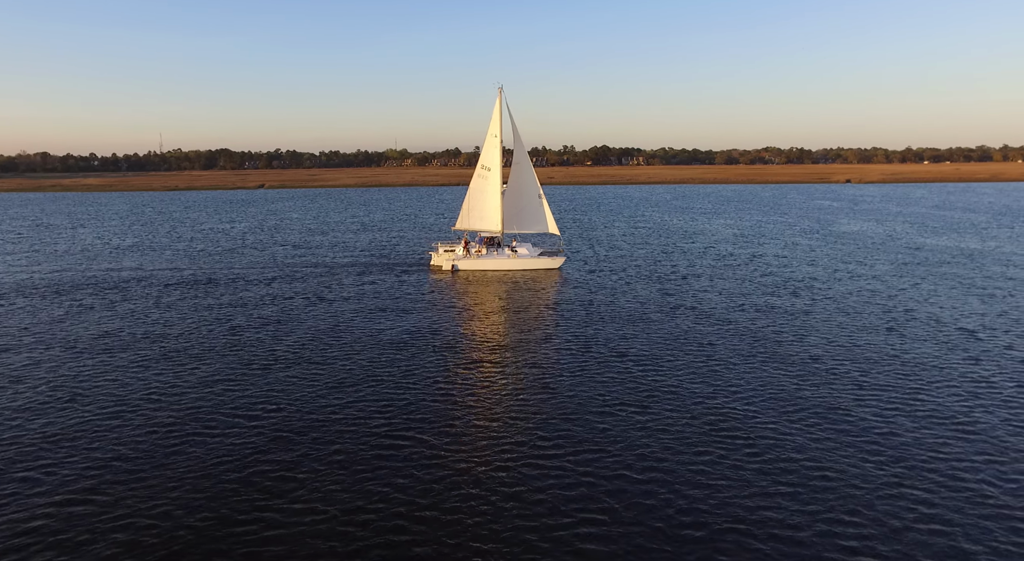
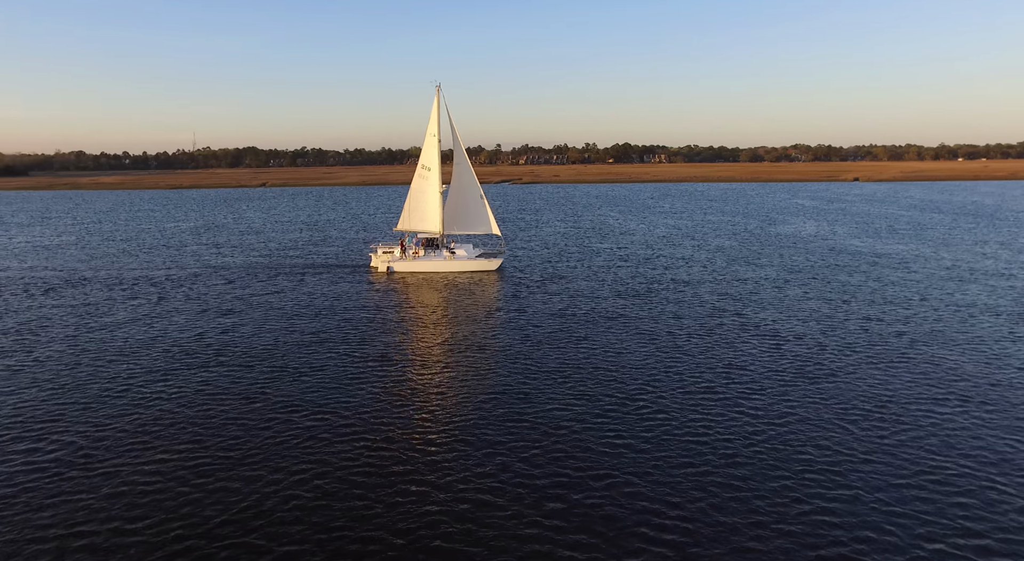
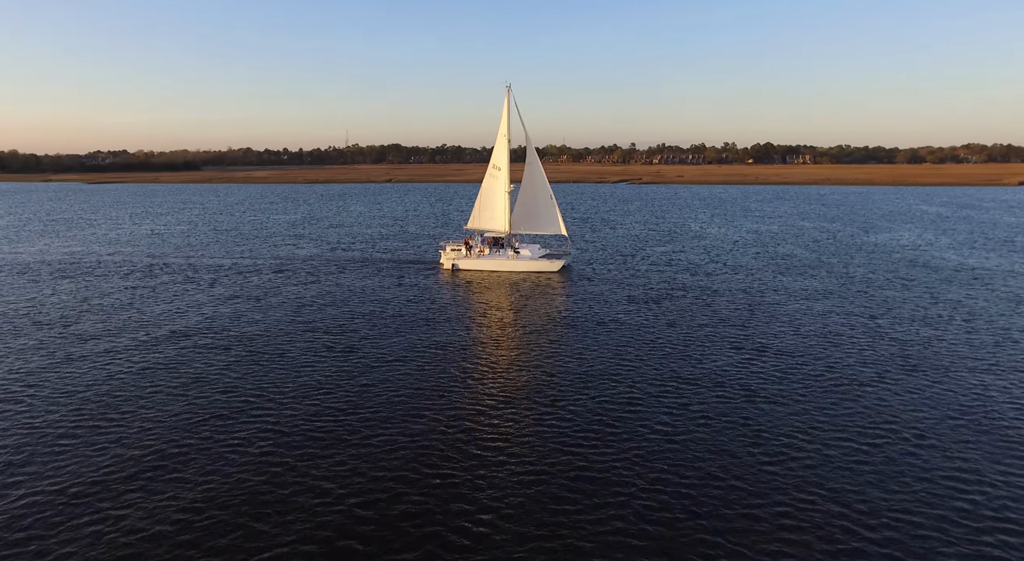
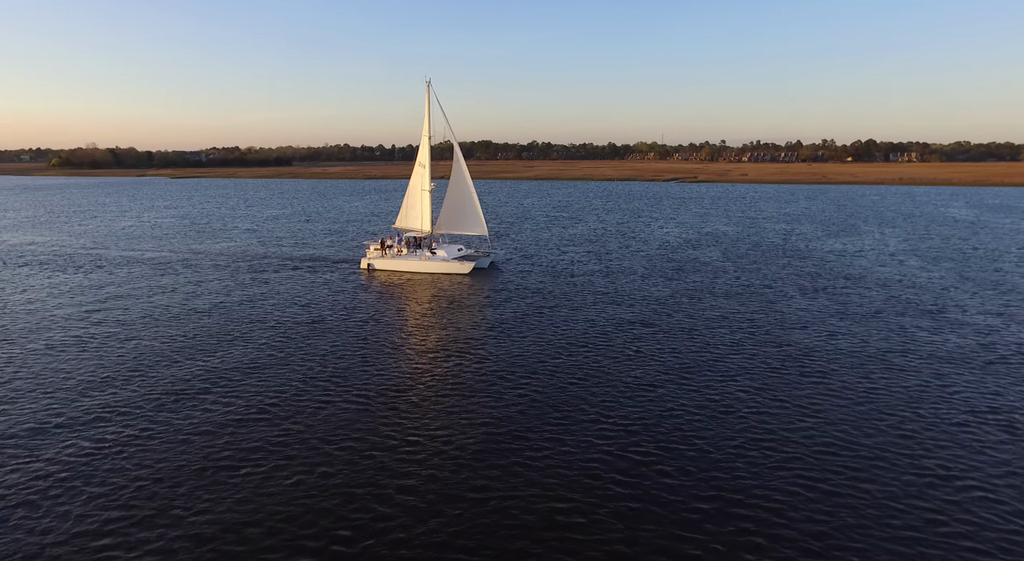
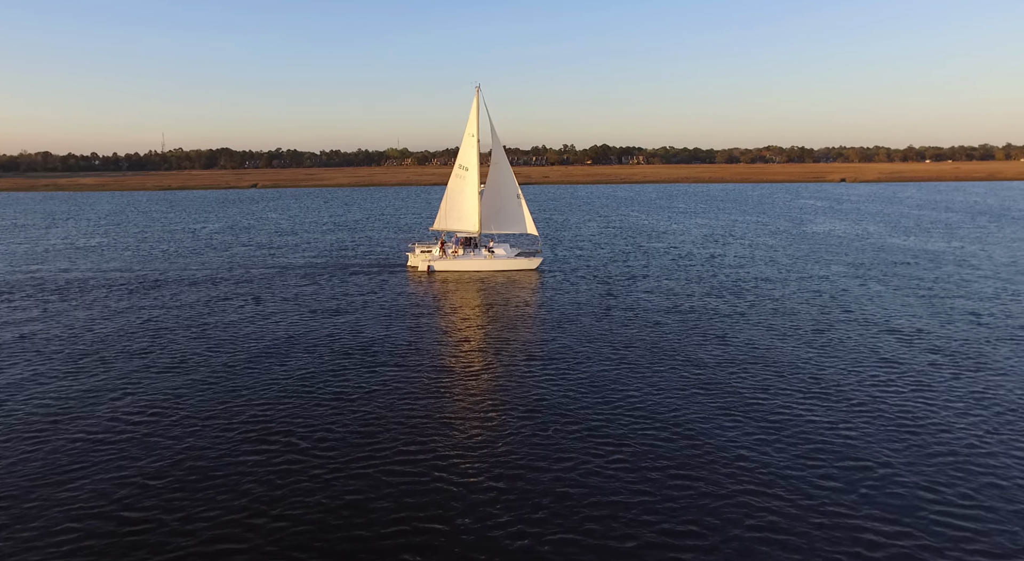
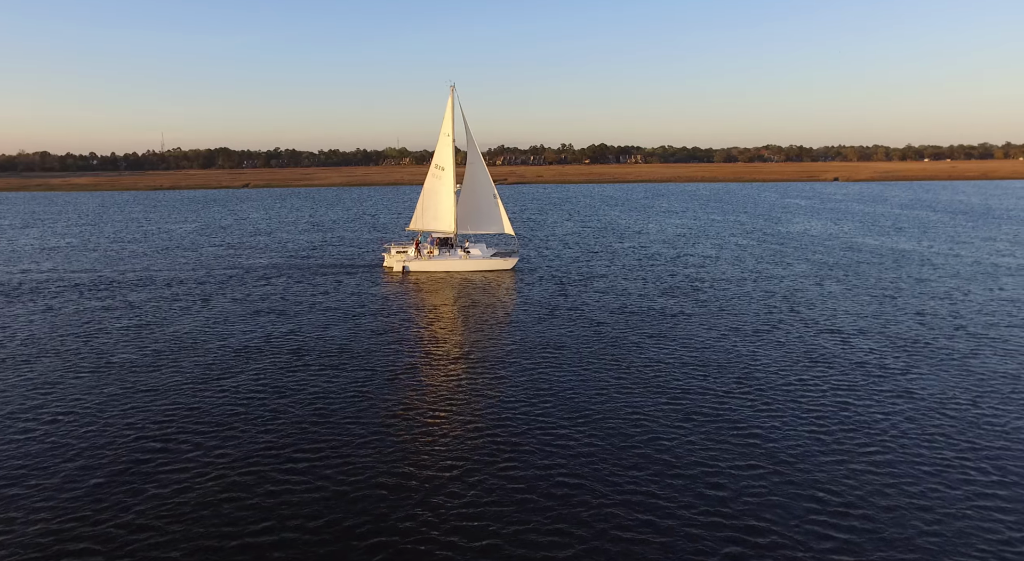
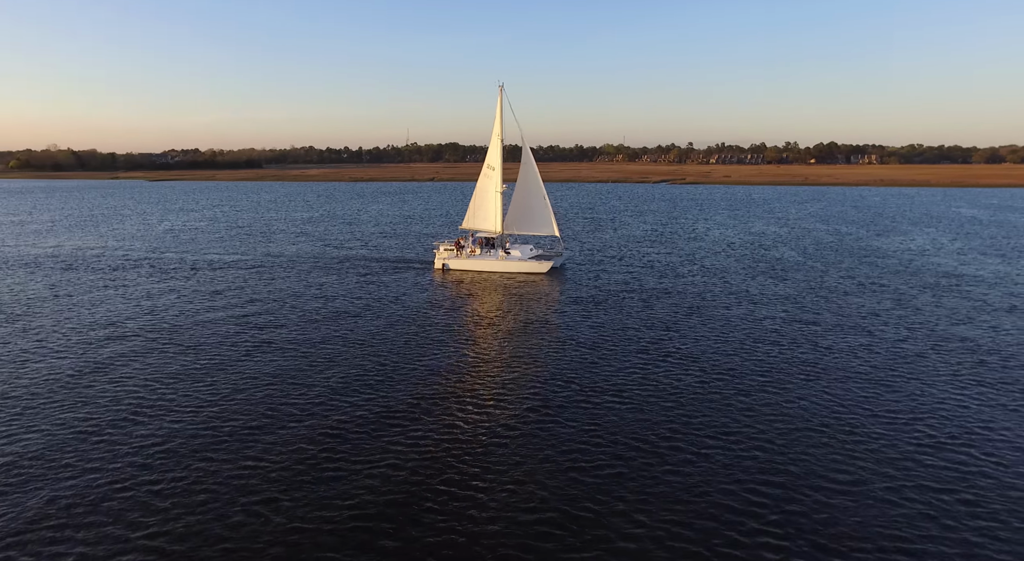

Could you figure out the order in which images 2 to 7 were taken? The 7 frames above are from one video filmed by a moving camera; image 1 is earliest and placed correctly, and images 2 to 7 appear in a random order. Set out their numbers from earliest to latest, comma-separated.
5, 6, 2, 3, 7, 4
